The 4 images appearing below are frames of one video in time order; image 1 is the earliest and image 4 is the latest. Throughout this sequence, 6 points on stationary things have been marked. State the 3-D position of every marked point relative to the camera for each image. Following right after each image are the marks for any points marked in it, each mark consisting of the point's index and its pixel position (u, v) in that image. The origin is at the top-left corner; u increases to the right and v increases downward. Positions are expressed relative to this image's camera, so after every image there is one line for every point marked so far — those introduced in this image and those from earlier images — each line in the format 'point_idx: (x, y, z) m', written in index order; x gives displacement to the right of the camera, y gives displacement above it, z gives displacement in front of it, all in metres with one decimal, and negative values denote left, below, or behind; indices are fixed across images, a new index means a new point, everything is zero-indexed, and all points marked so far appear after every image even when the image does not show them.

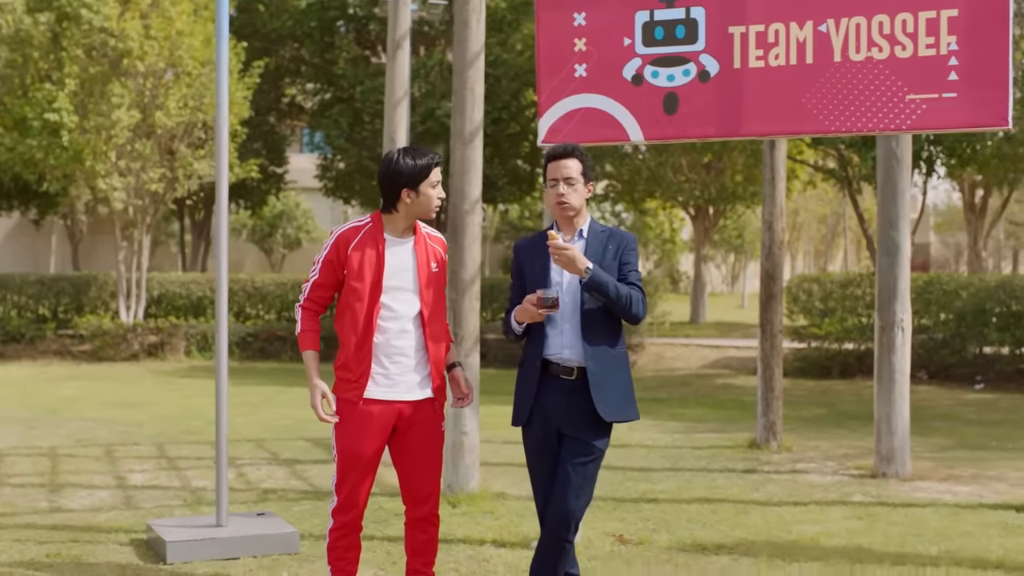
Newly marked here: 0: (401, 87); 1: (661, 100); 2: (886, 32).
0: (-0.8, +1.4, +9.6) m
1: (+0.7, +0.8, +6.0) m
2: (+1.7, +1.1, +5.8) m
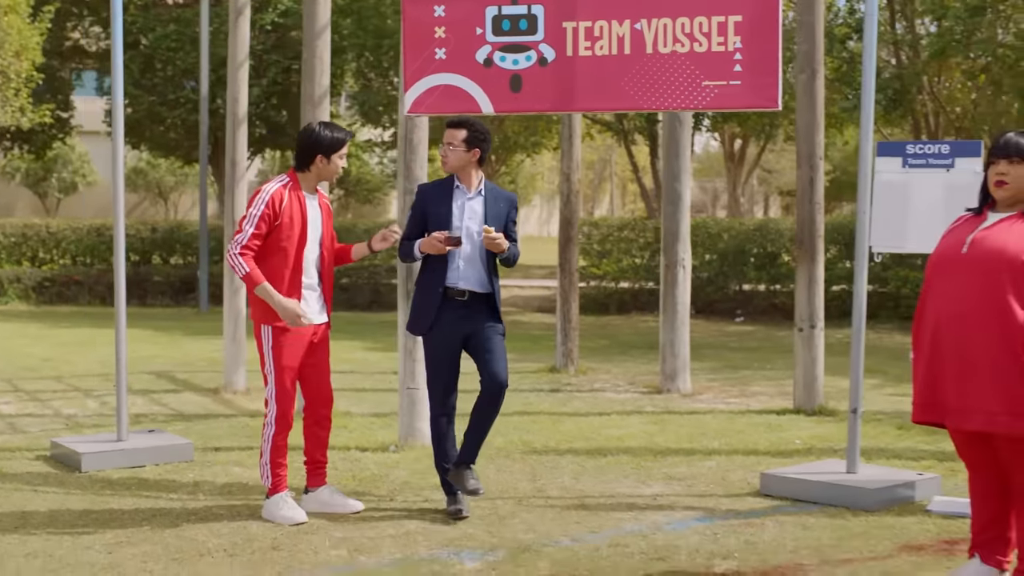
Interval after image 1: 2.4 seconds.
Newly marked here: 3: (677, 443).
0: (-2.1, +1.8, +10.6) m
1: (0.0, +1.1, +7.3) m
2: (+1.1, +1.4, +7.3) m
3: (+1.0, -0.9, +8.2) m
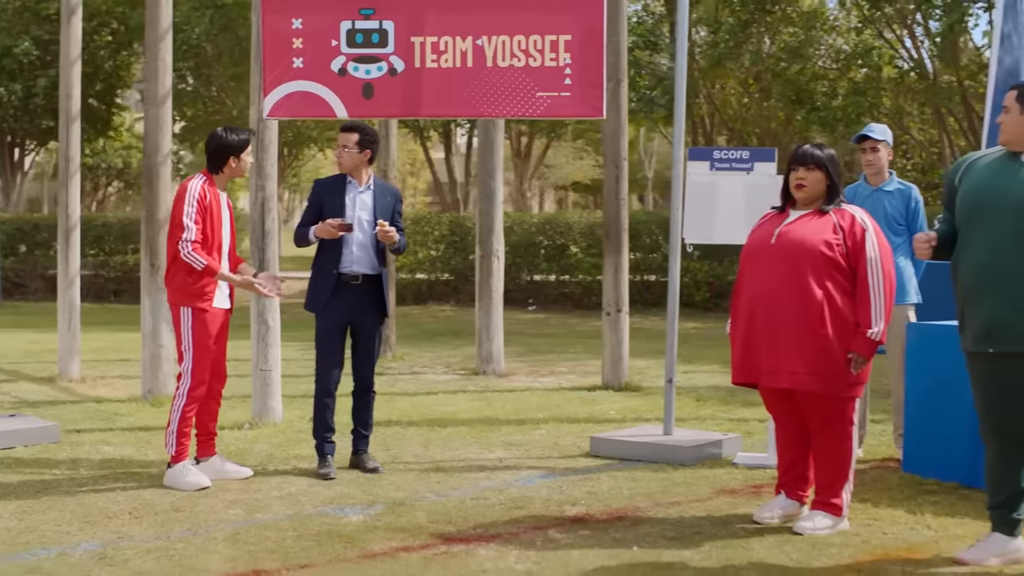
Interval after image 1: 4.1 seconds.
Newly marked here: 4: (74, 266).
0: (-3.5, +1.9, +10.9) m
1: (-0.9, +1.2, +8.0) m
2: (+0.2, +1.4, +8.2) m
3: (0.0, -0.8, +9.1) m
4: (-3.5, +0.2, +11.0) m
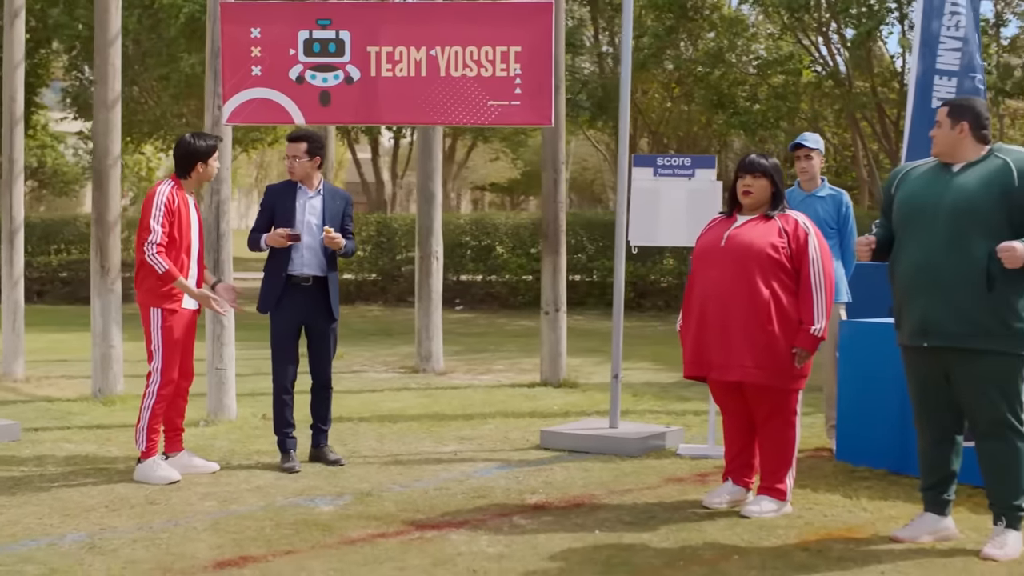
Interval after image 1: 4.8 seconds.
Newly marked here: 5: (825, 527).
0: (-3.9, +1.9, +11.0) m
1: (-1.2, +1.2, +8.3) m
2: (-0.1, +1.4, +8.5) m
3: (-0.4, -0.8, +9.4) m
4: (-4.0, +0.2, +11.1) m
5: (+1.3, -1.0, +5.8) m
